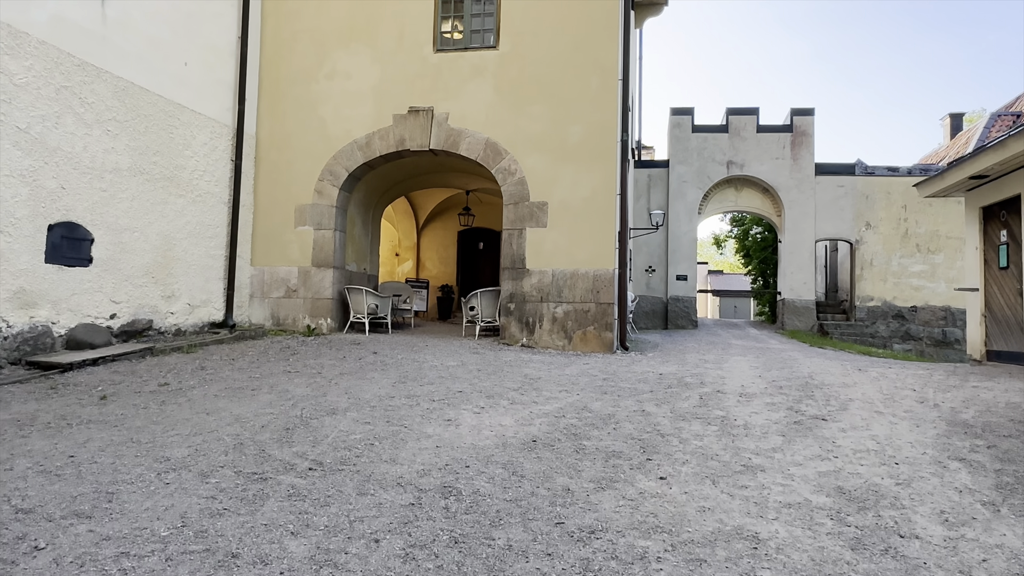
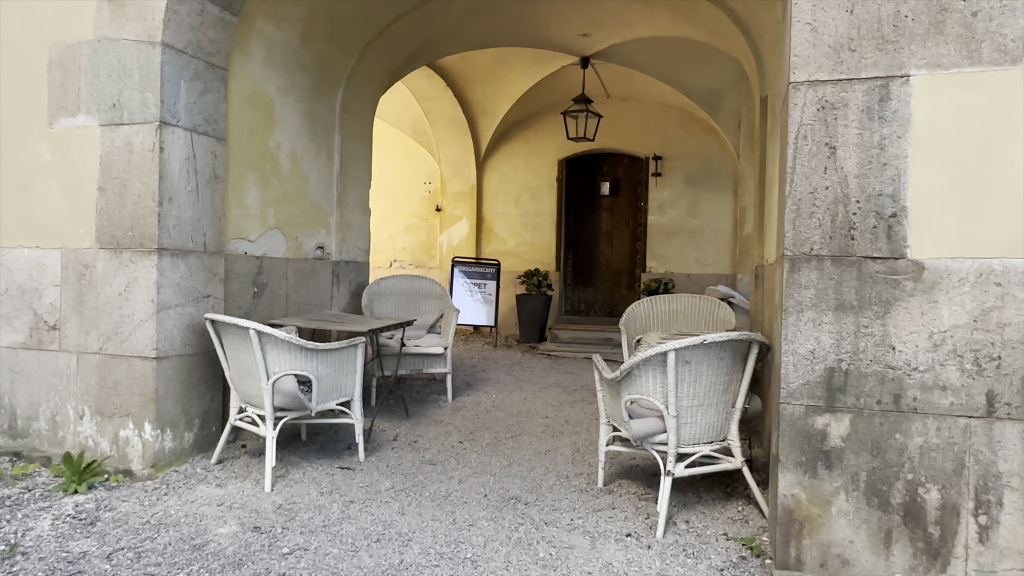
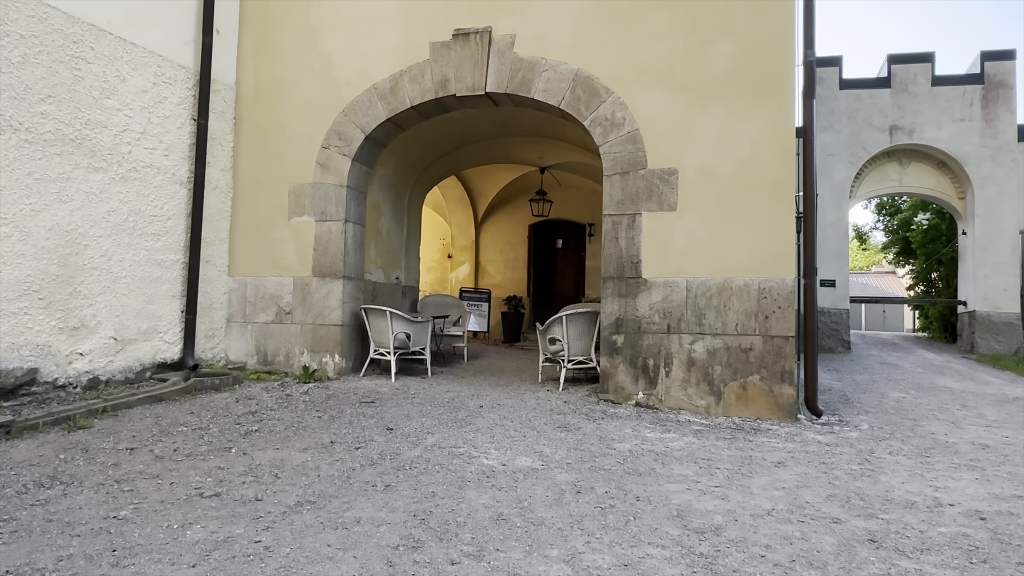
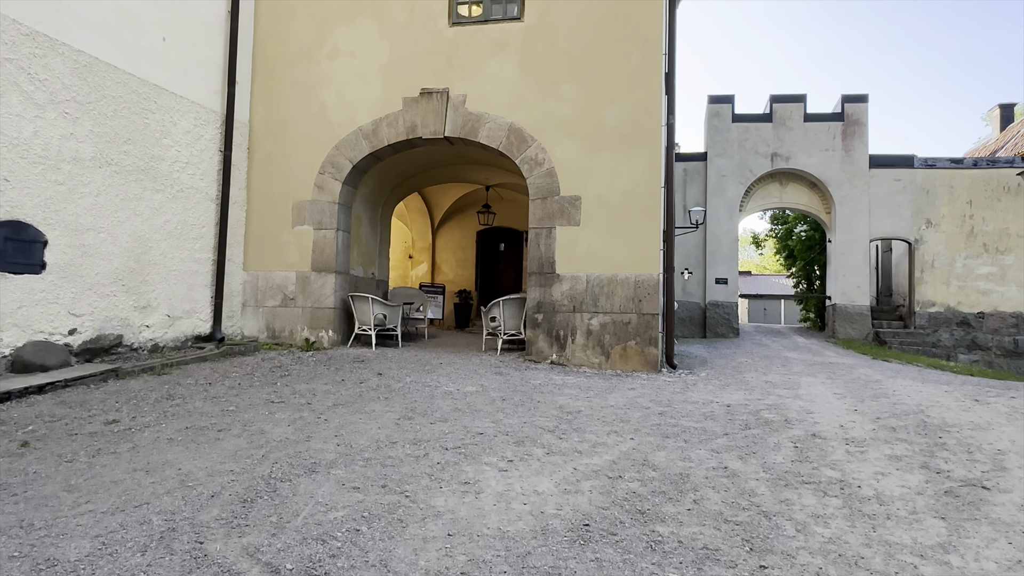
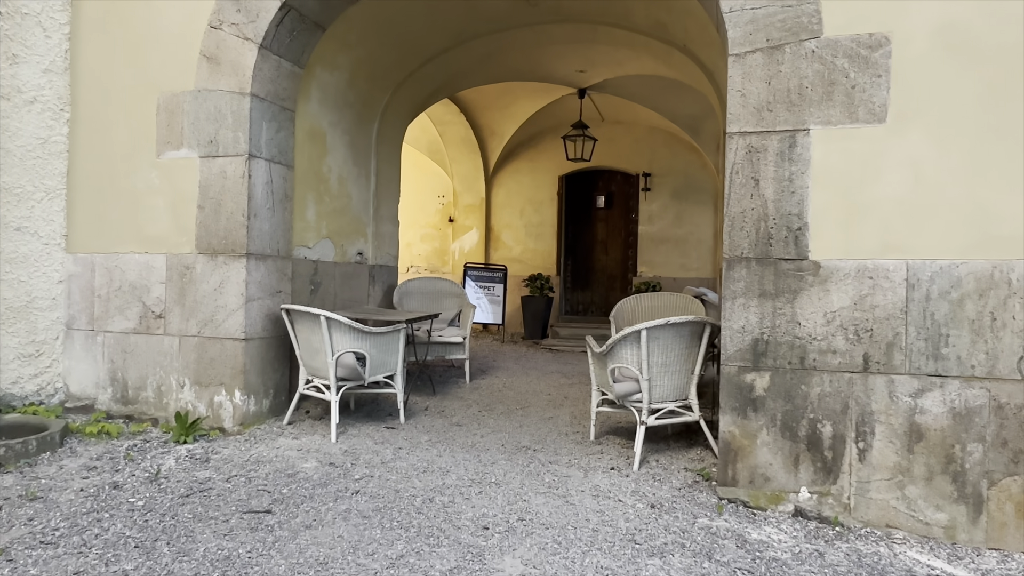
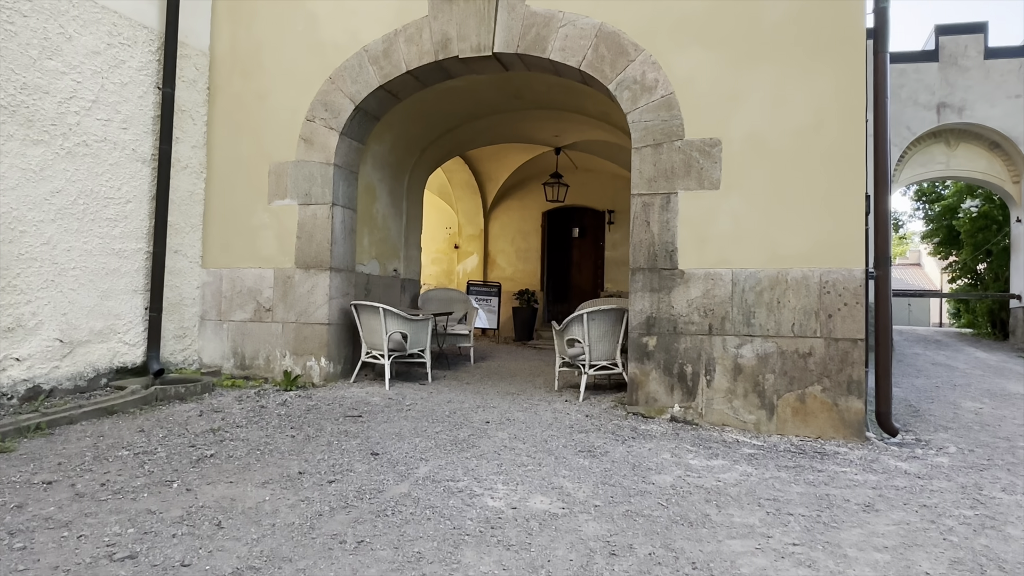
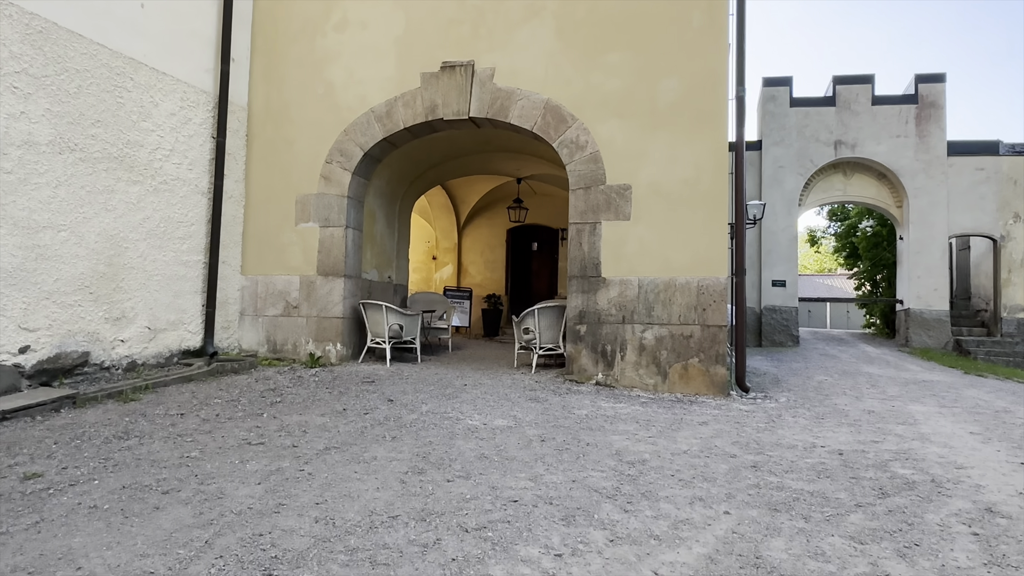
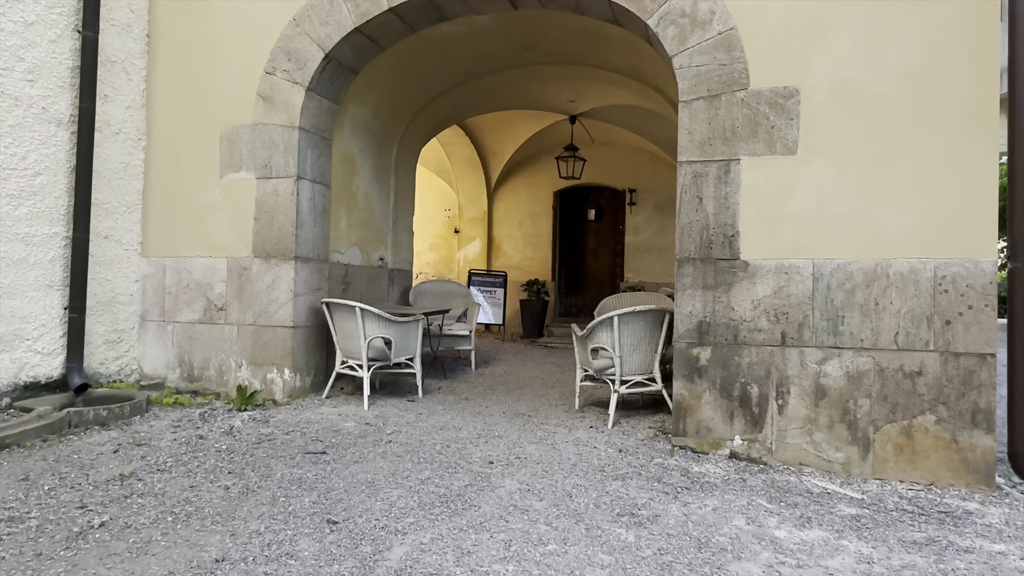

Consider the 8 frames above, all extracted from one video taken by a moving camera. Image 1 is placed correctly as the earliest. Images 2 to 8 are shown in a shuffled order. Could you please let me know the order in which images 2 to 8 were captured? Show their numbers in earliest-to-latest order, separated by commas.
4, 7, 3, 6, 8, 5, 2
